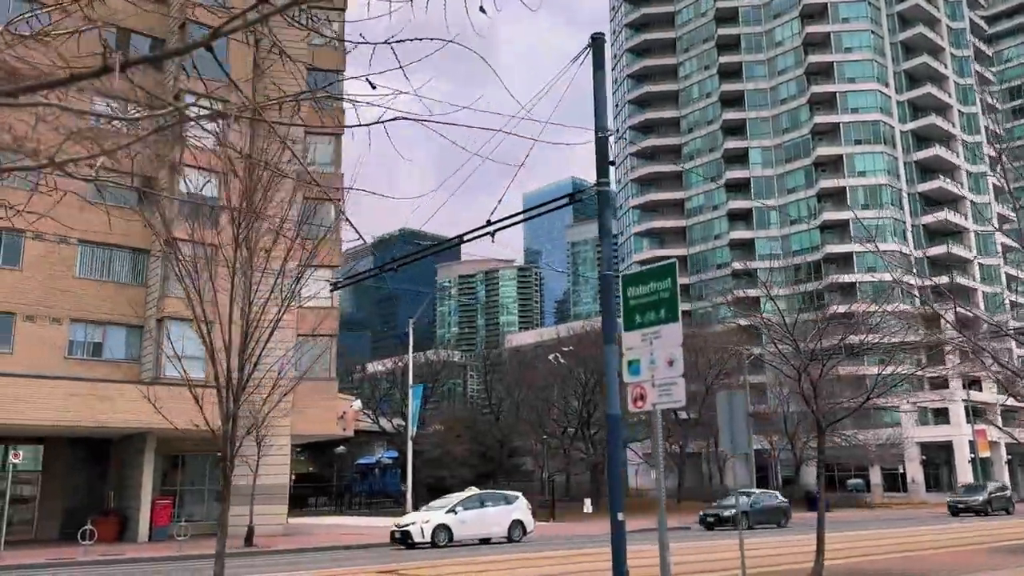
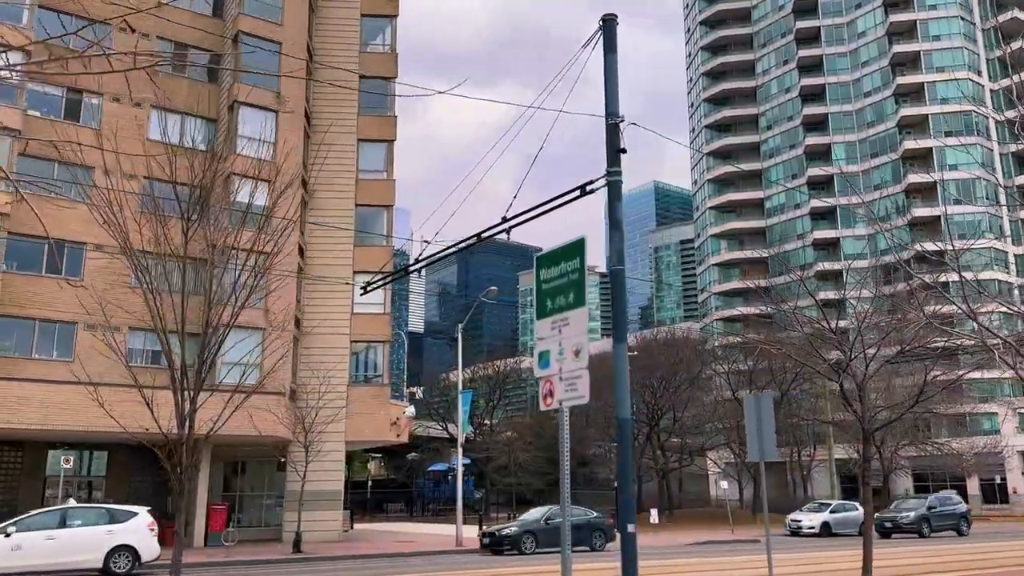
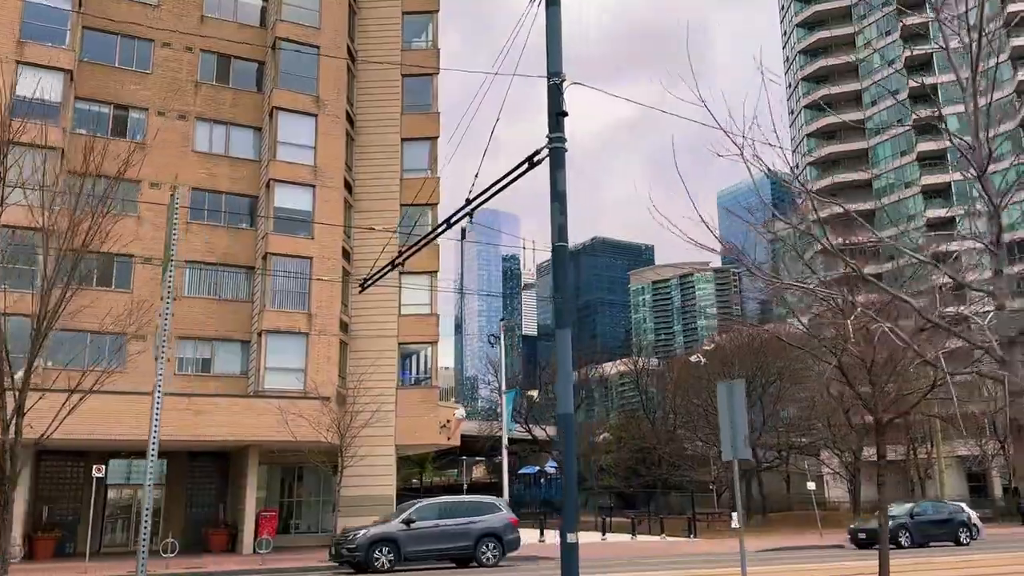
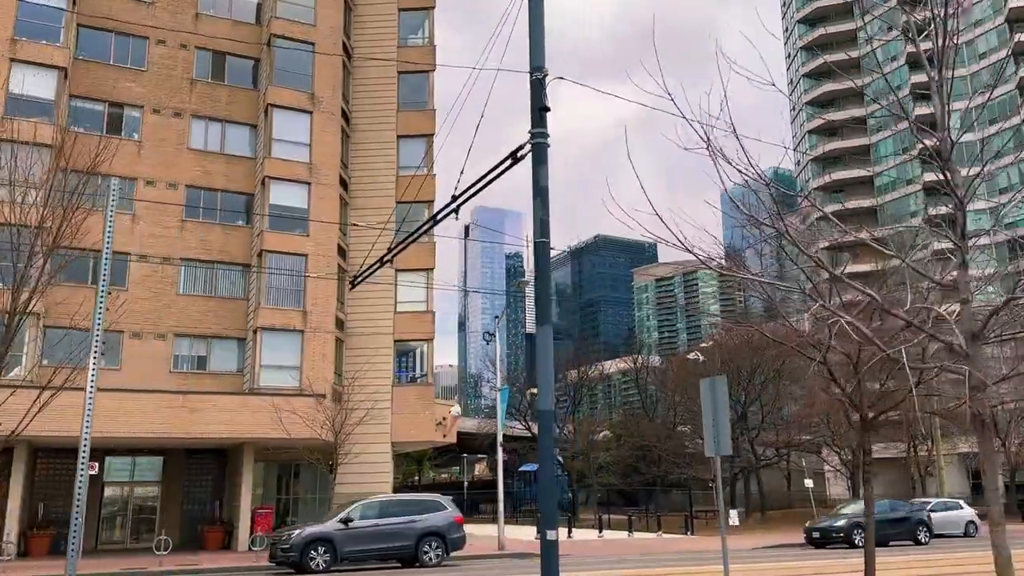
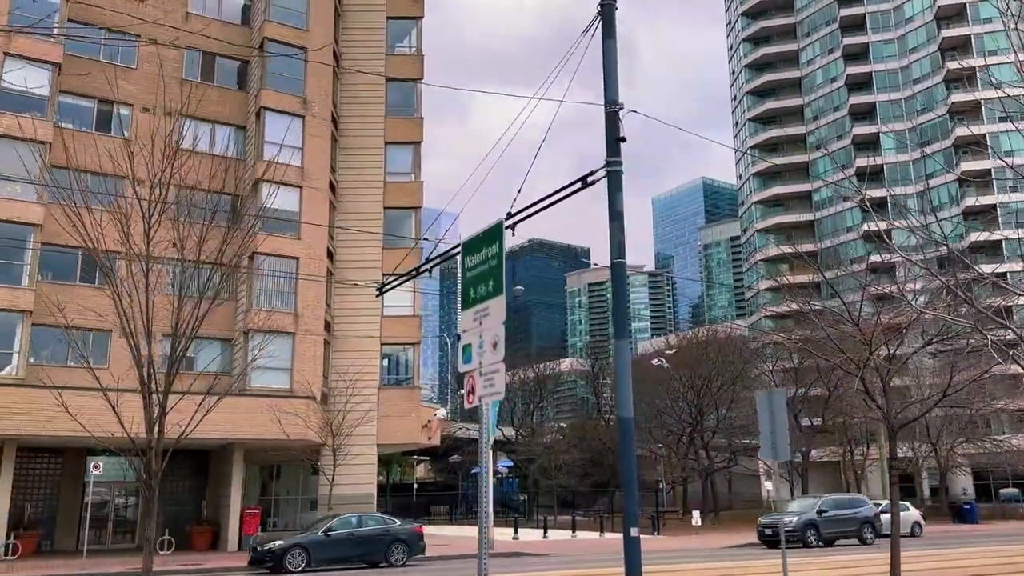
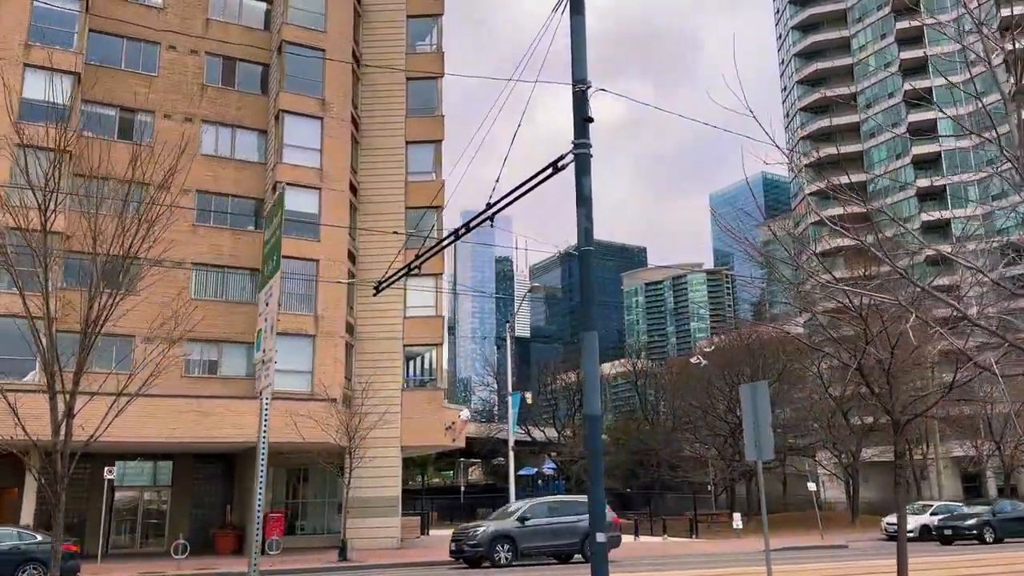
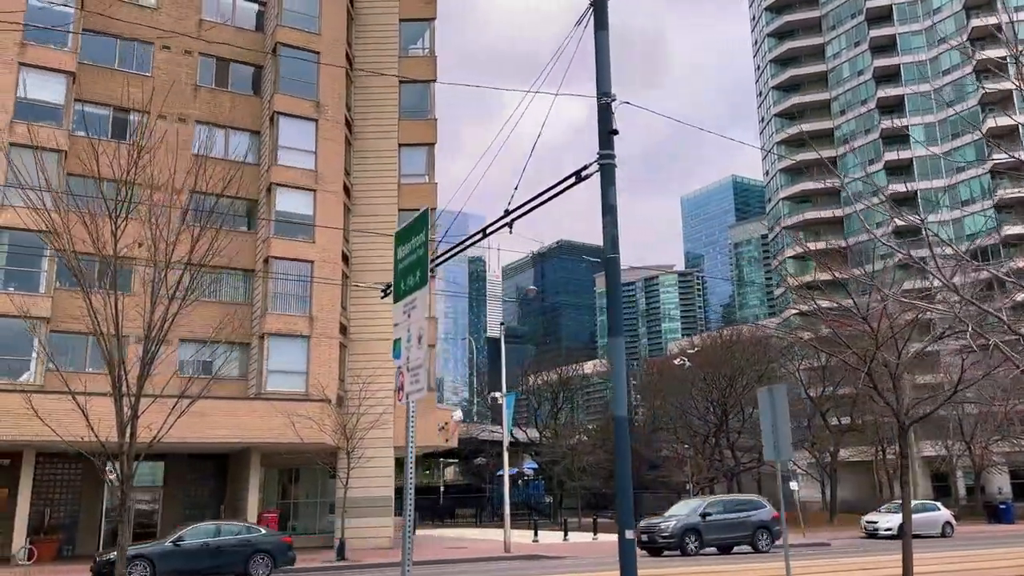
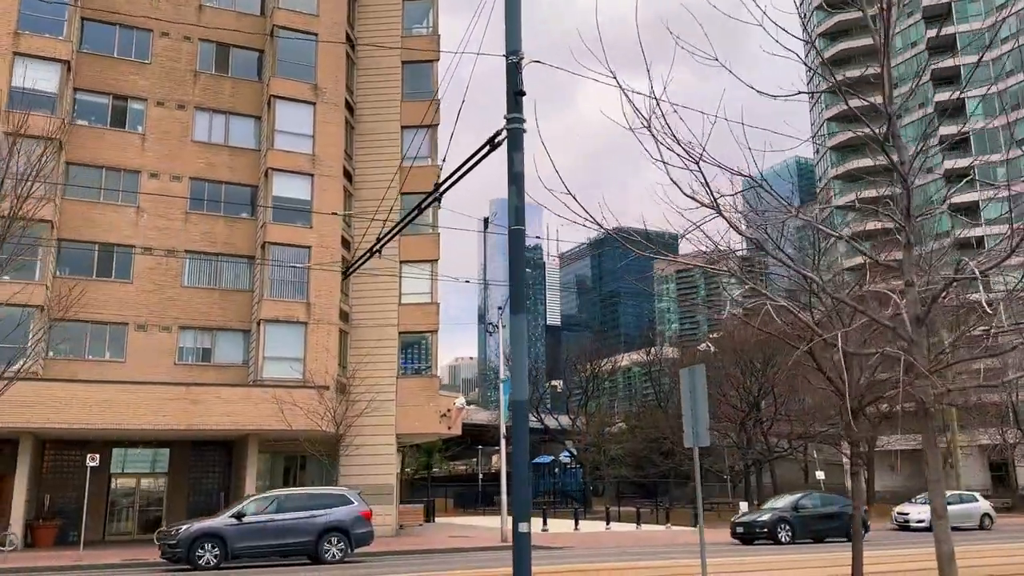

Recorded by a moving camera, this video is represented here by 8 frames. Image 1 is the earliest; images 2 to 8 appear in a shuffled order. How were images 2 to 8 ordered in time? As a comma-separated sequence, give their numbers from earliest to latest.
2, 5, 7, 6, 3, 4, 8
